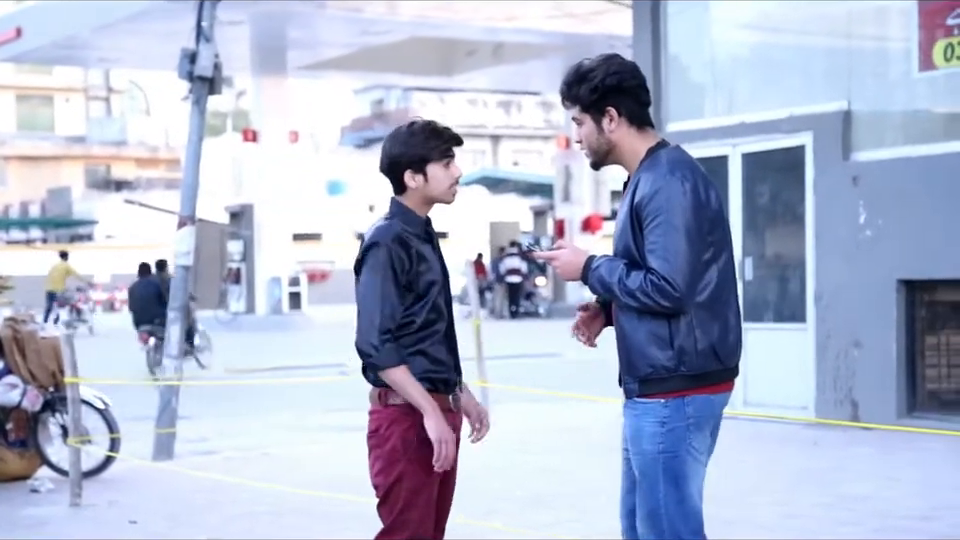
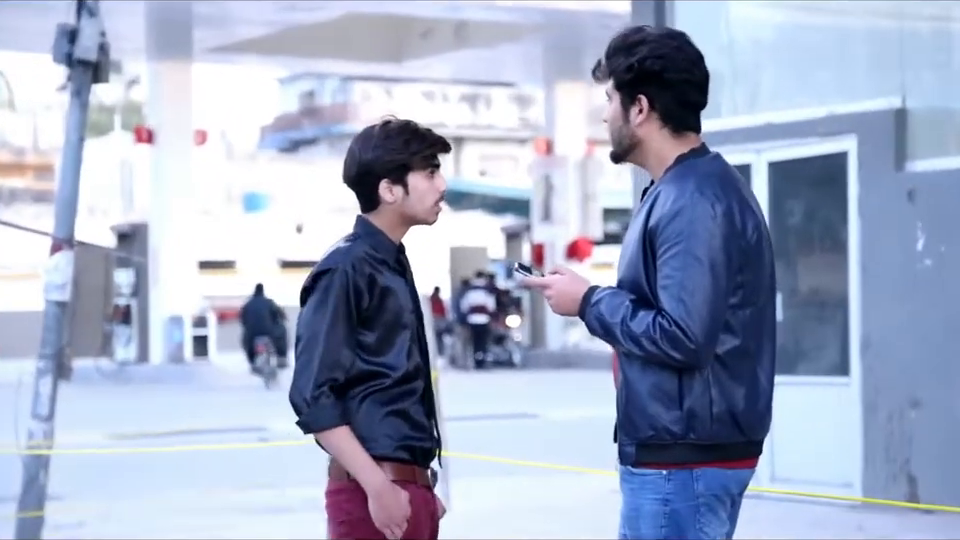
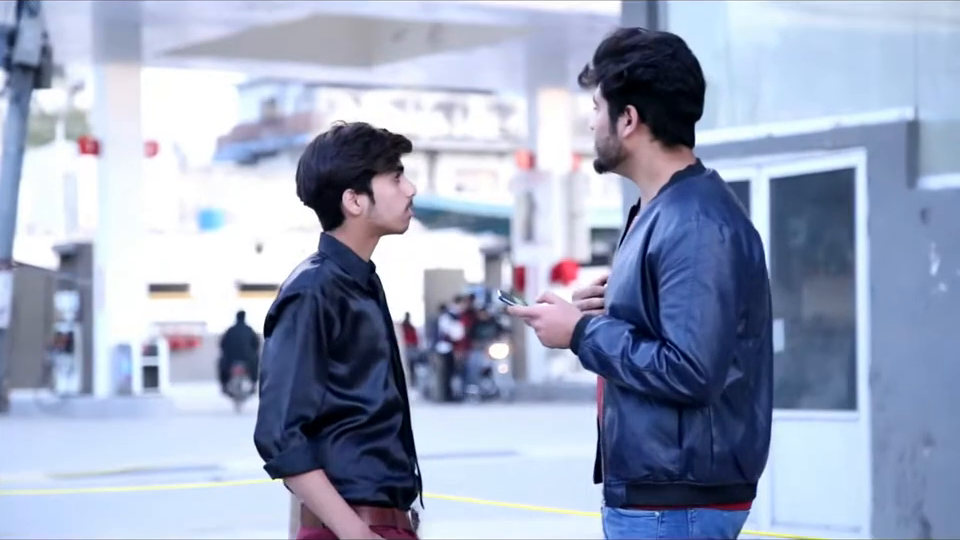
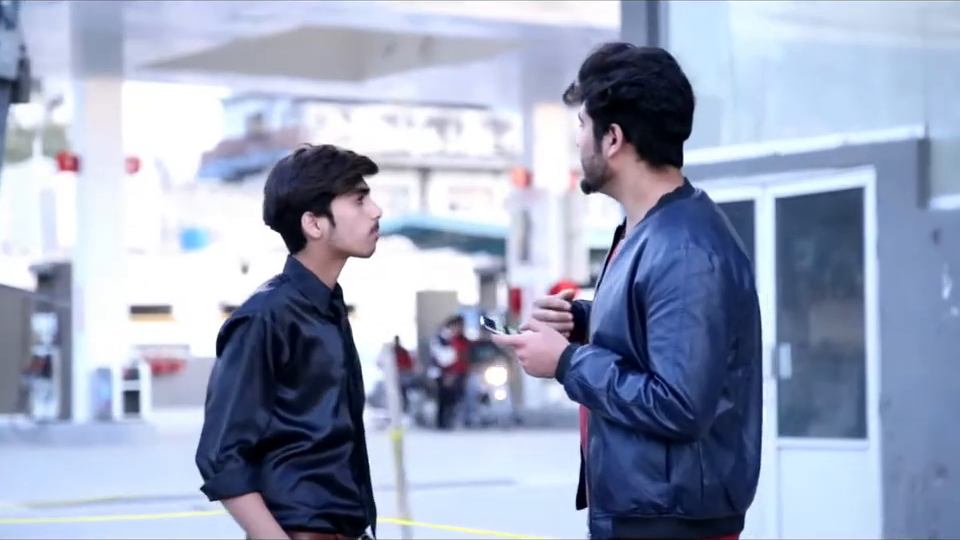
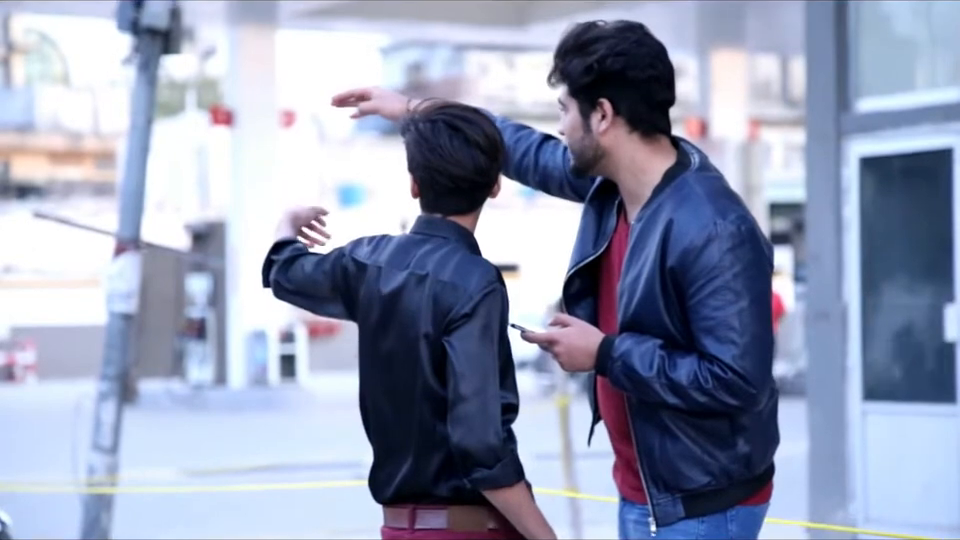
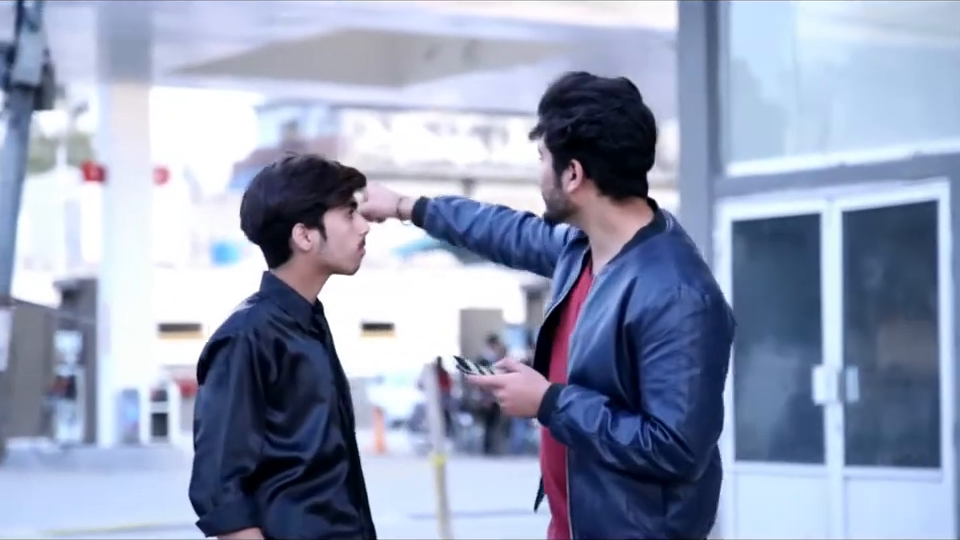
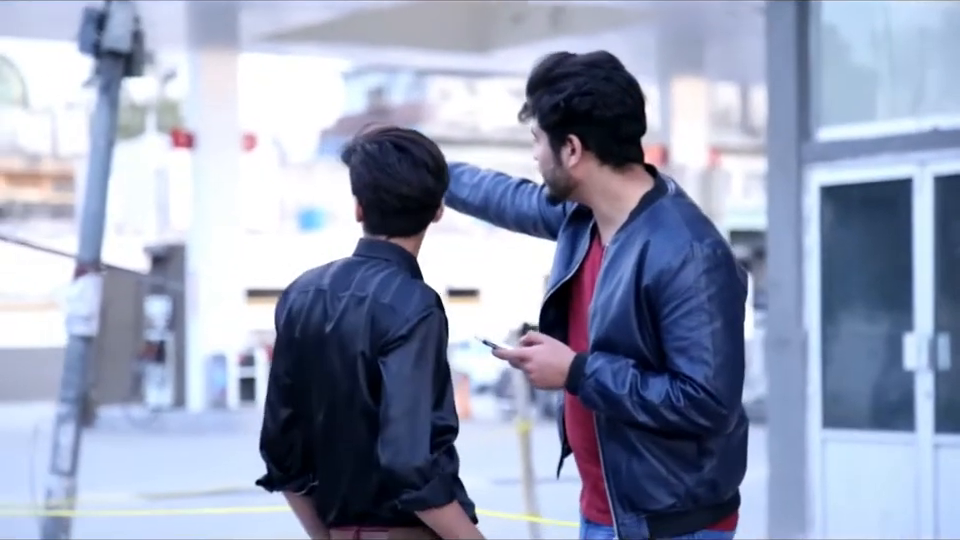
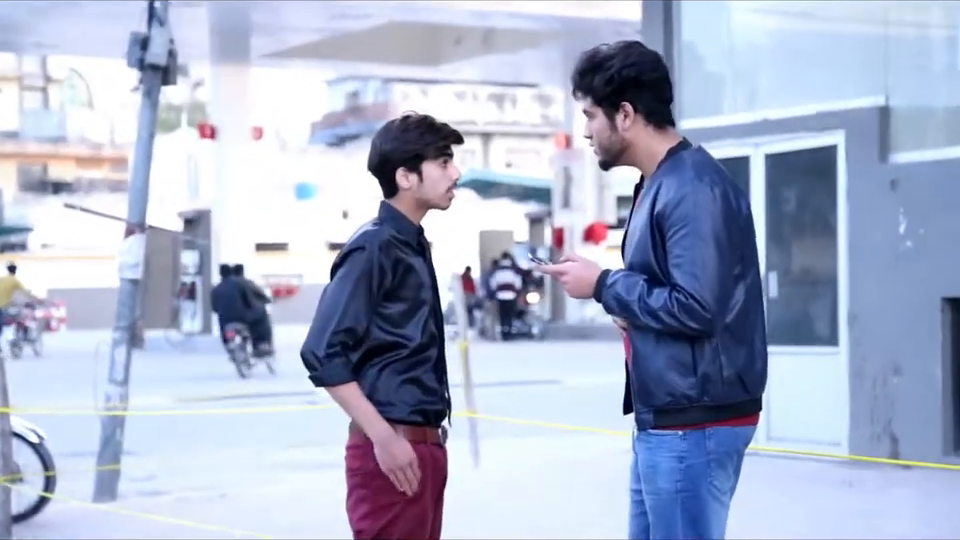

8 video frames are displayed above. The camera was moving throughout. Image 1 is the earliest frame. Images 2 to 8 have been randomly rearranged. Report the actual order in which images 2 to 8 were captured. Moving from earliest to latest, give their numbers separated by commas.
8, 2, 3, 4, 6, 7, 5
